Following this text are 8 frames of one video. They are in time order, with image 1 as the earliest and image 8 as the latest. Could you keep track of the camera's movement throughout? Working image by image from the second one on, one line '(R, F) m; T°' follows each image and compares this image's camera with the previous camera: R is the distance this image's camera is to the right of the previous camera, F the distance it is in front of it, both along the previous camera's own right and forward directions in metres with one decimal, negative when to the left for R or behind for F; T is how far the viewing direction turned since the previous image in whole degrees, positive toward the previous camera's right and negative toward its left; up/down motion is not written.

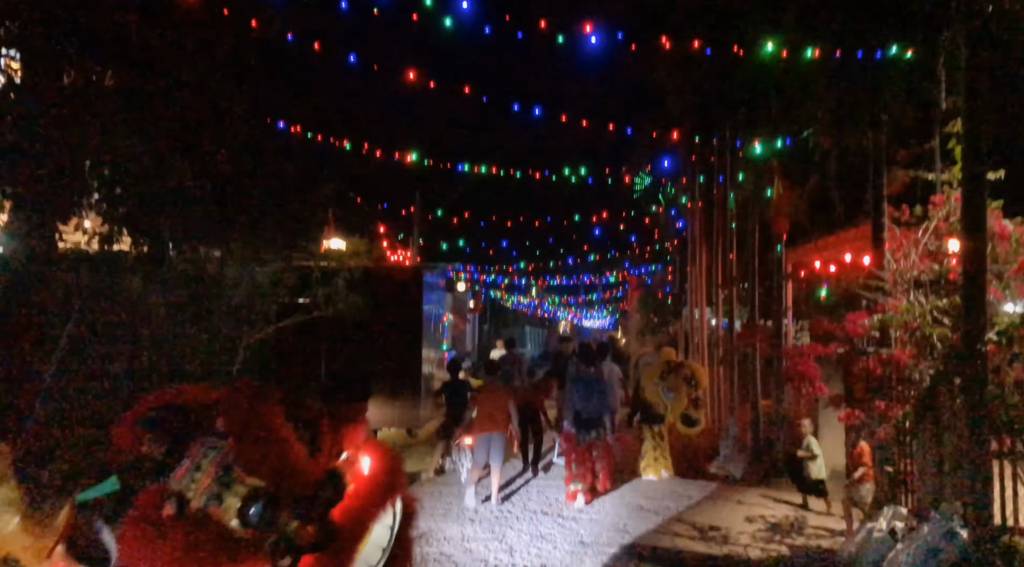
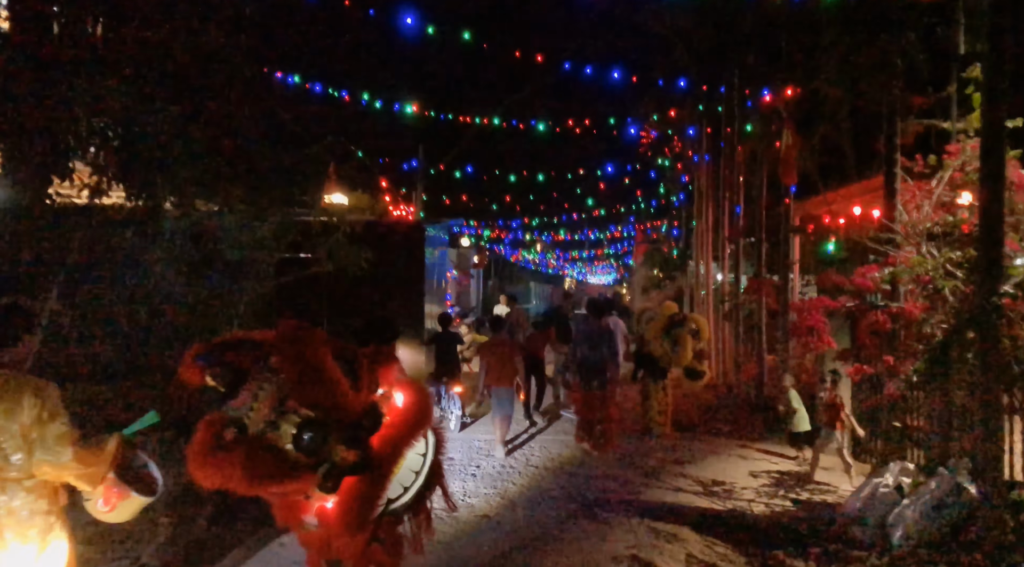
(0.0, +0.1) m; 0°
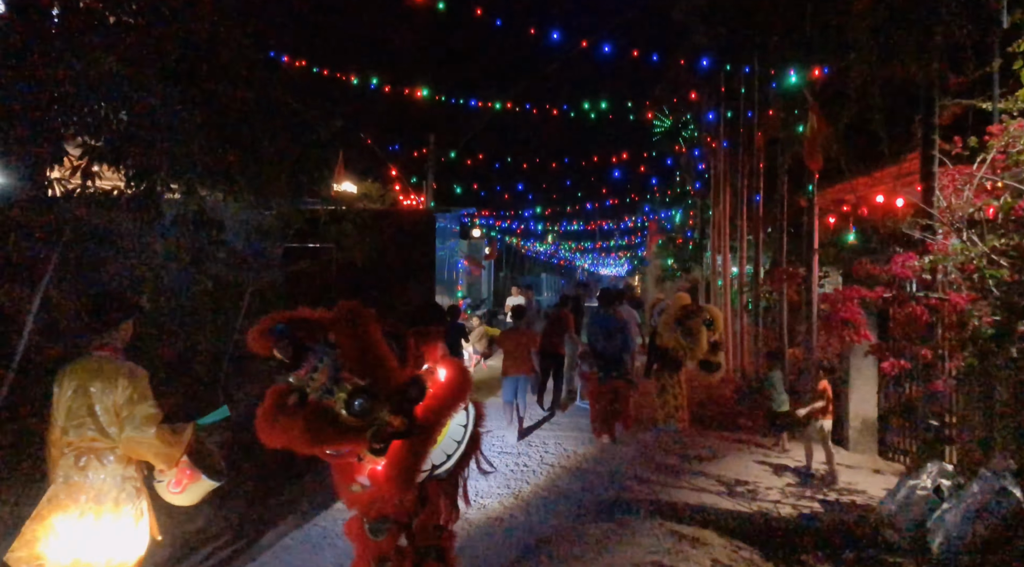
(0.0, +0.3) m; -1°
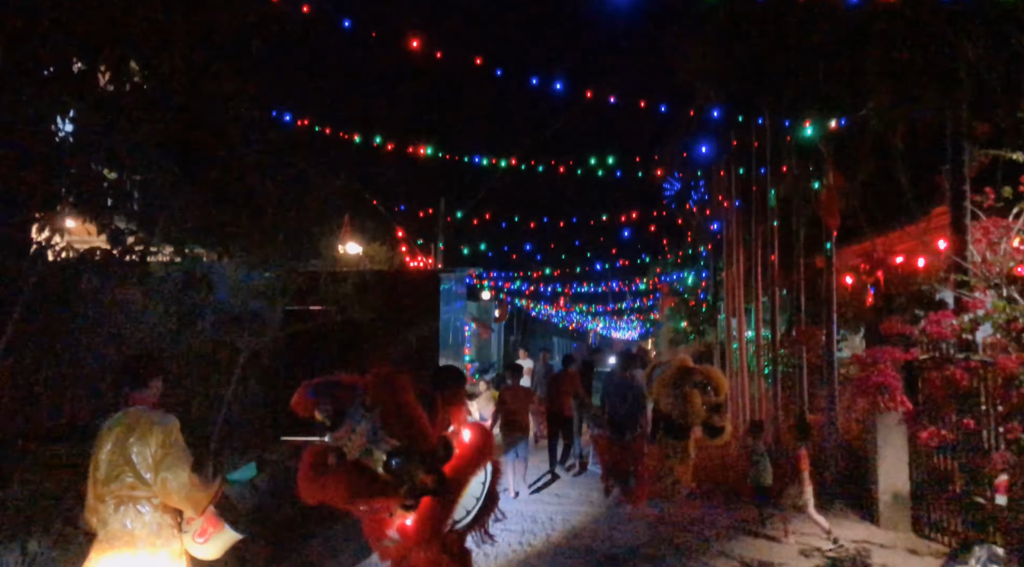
(+0.1, +0.4) m; -1°
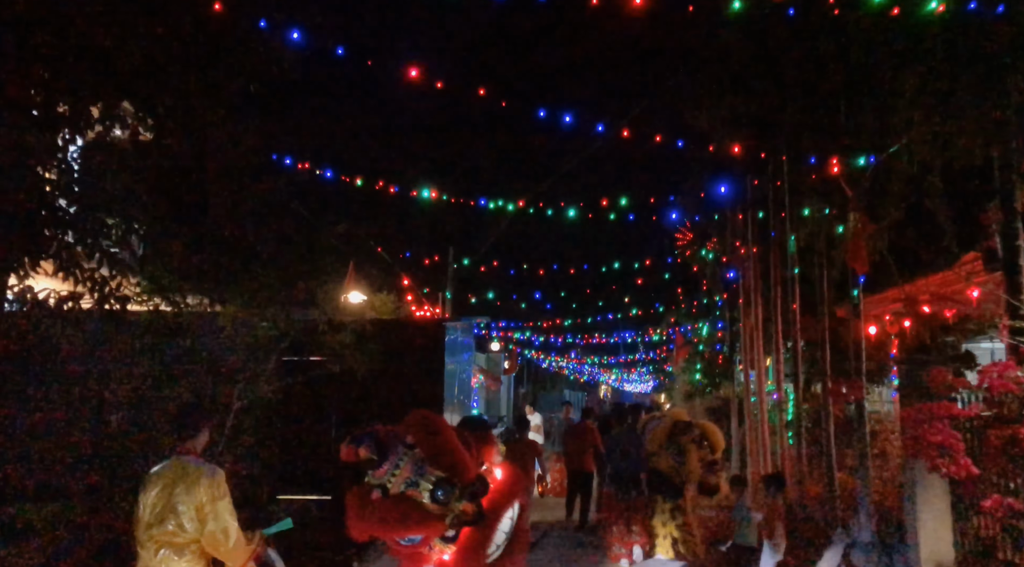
(0.0, +0.4) m; -1°
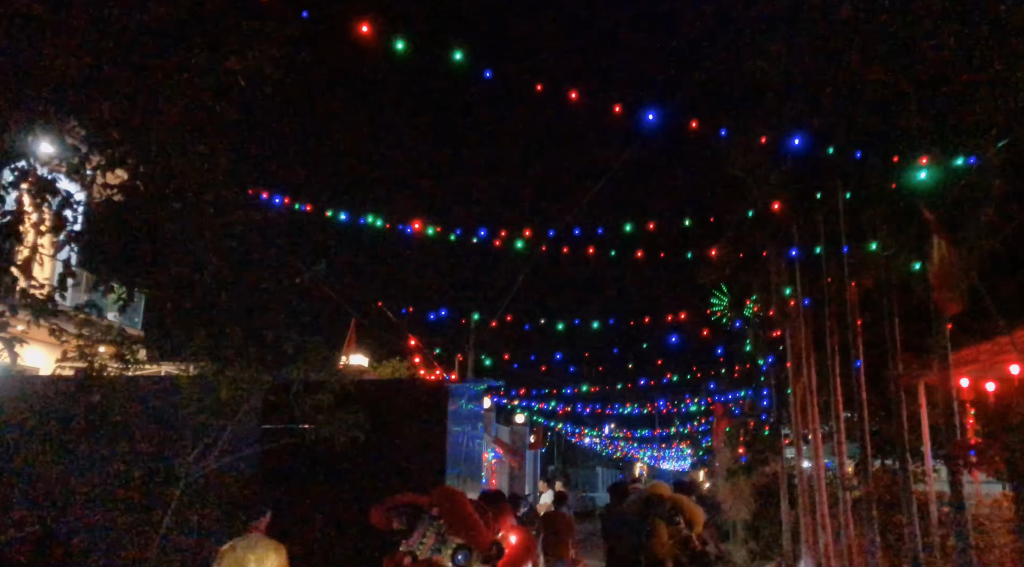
(+0.2, +1.3) m; -2°
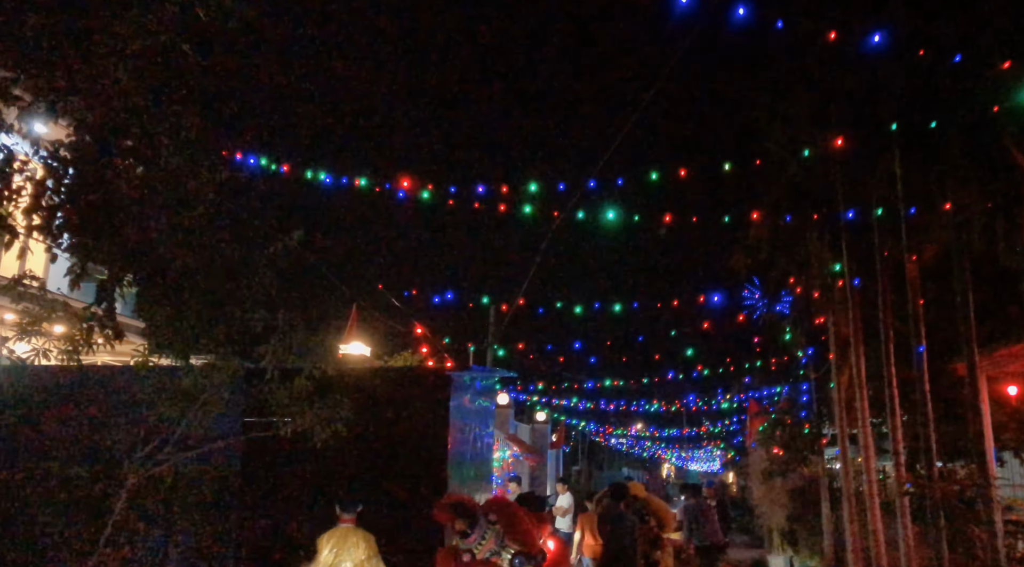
(+0.1, +0.9) m; -2°
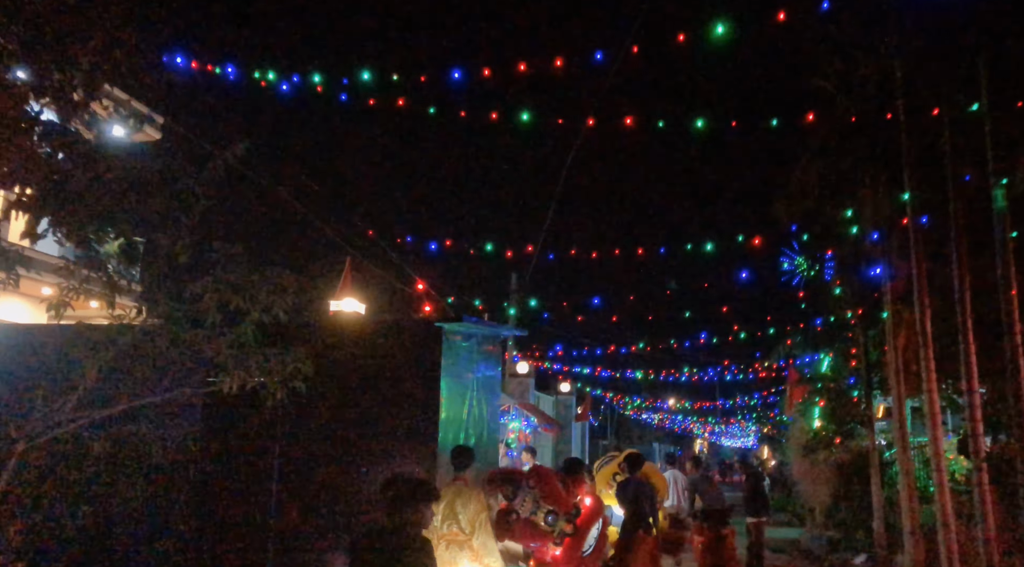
(+0.2, +1.1) m; -2°
